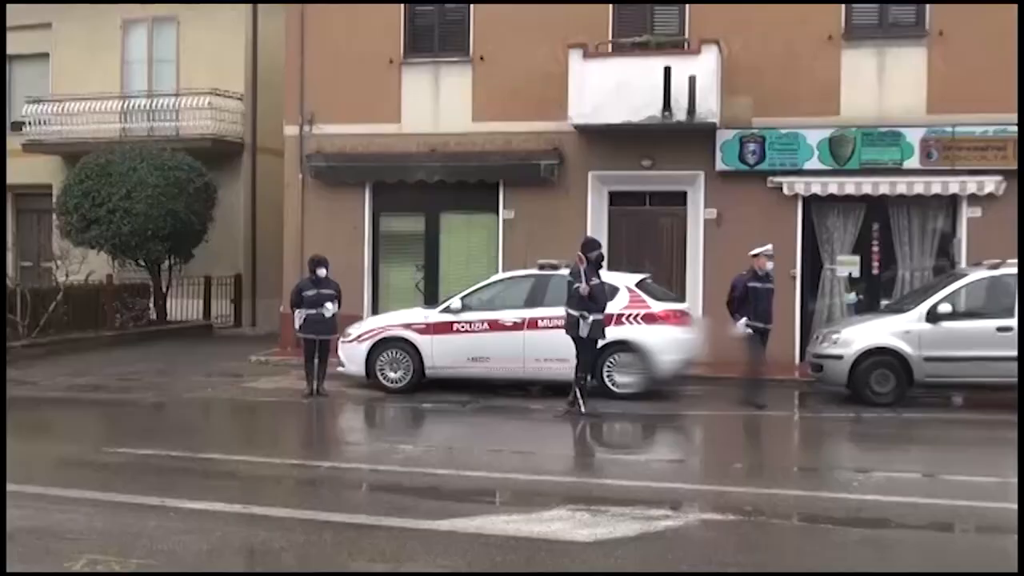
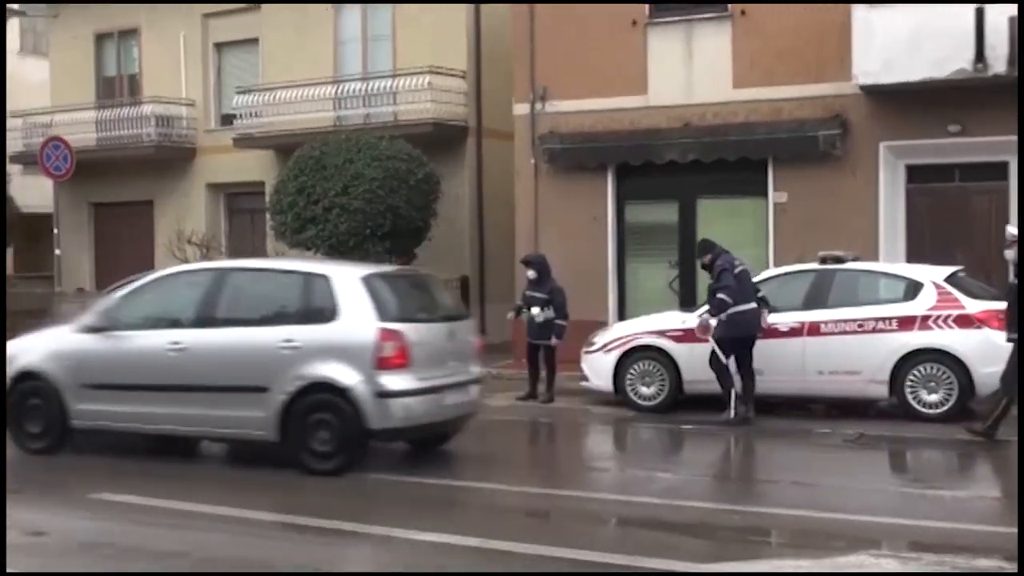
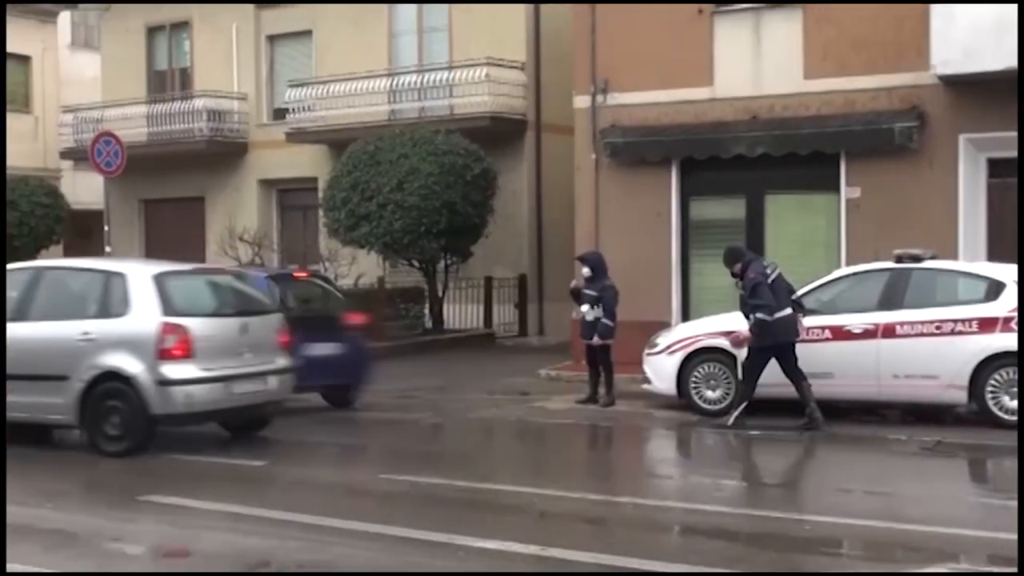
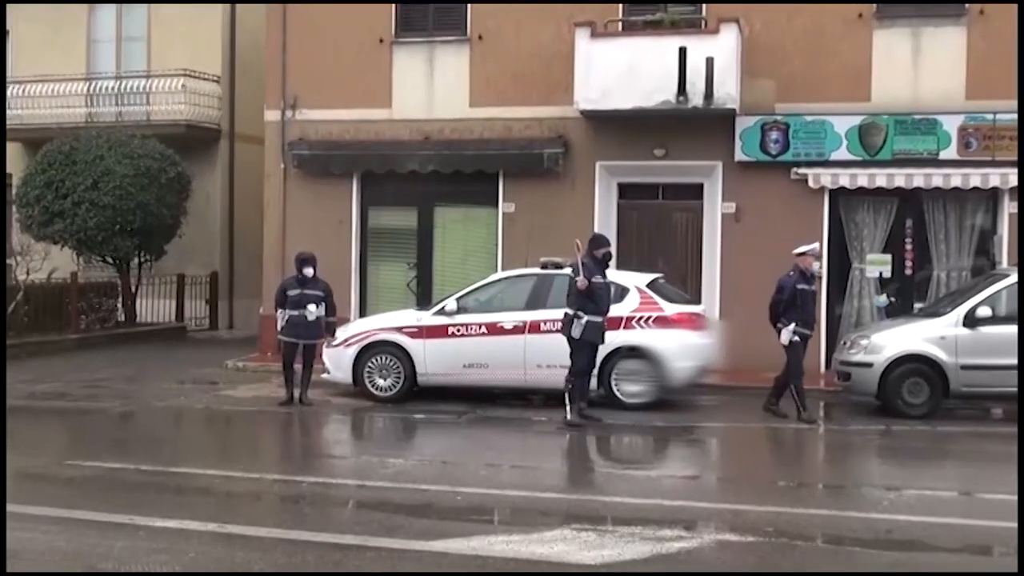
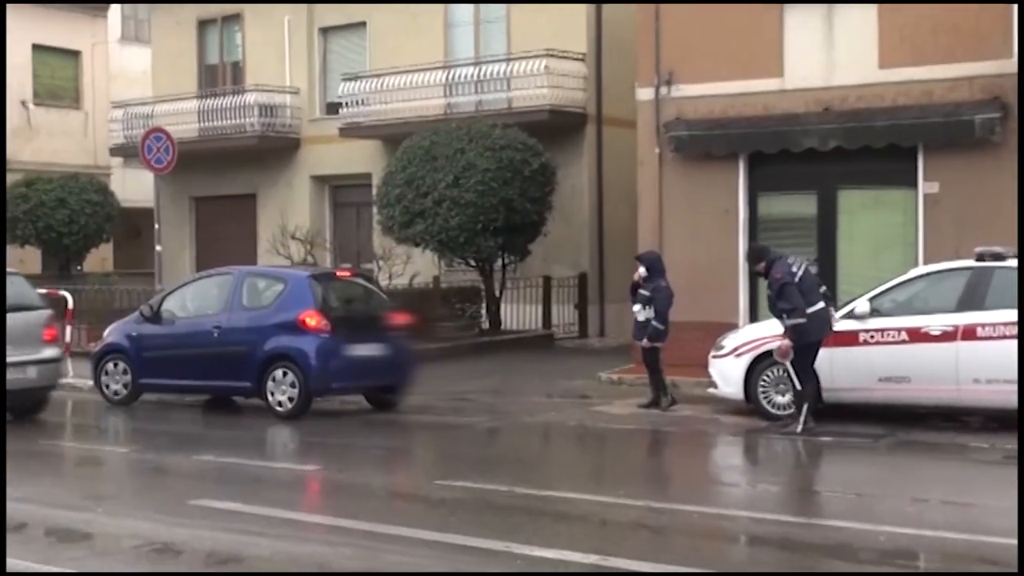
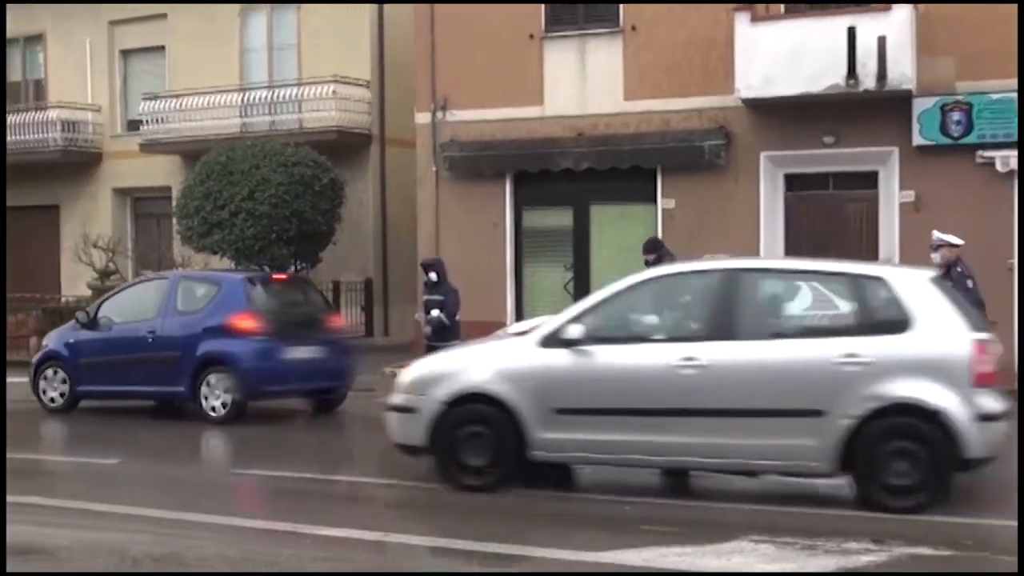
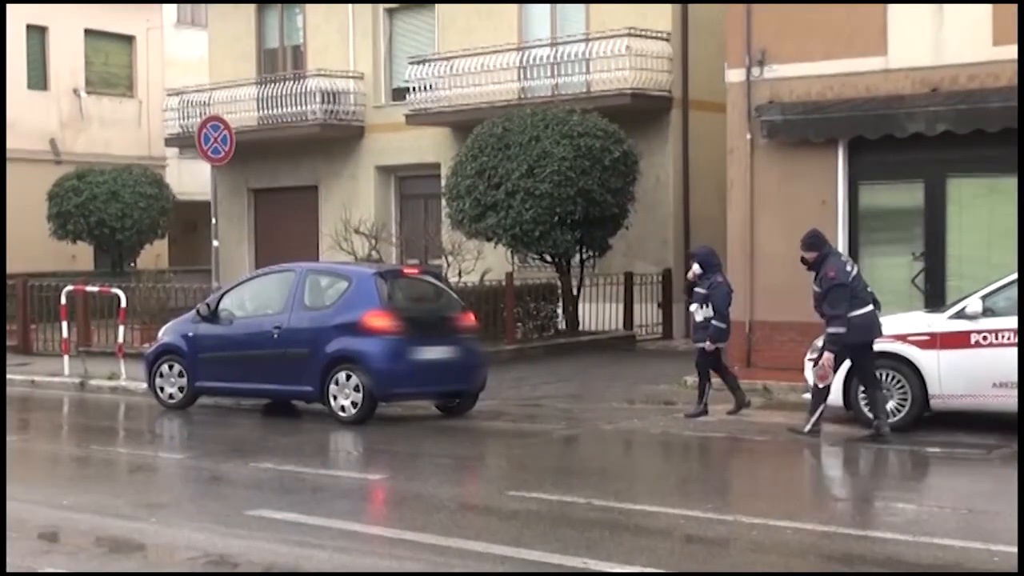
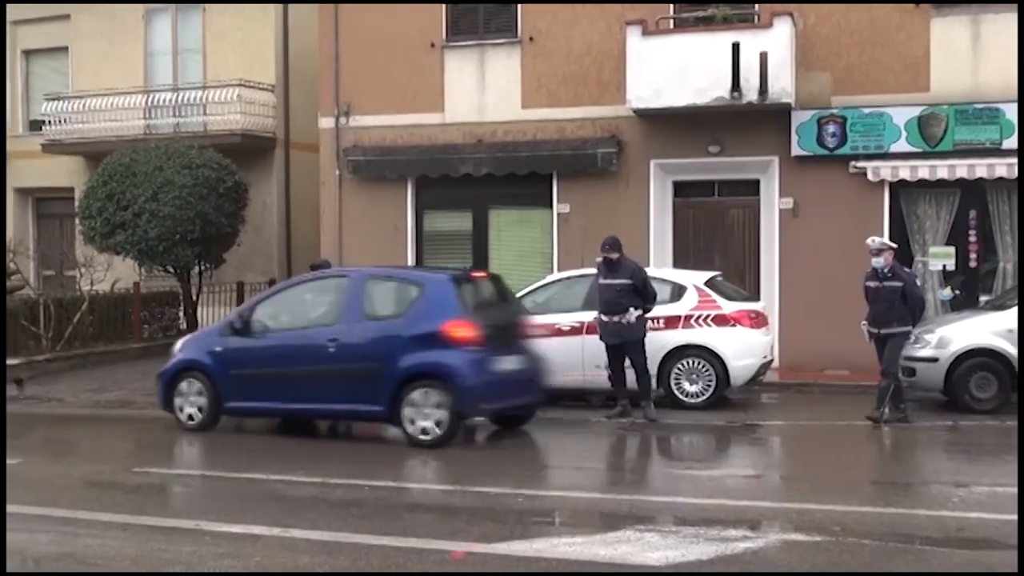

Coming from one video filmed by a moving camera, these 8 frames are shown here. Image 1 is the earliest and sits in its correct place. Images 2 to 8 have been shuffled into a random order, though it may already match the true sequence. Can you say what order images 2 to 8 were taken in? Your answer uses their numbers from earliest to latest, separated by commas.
4, 8, 6, 2, 3, 5, 7
